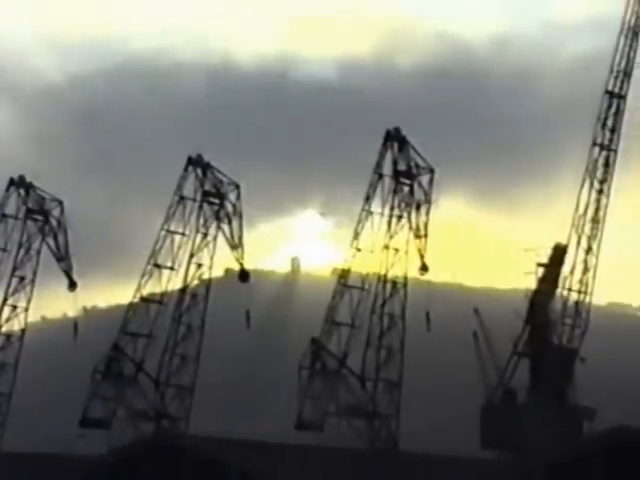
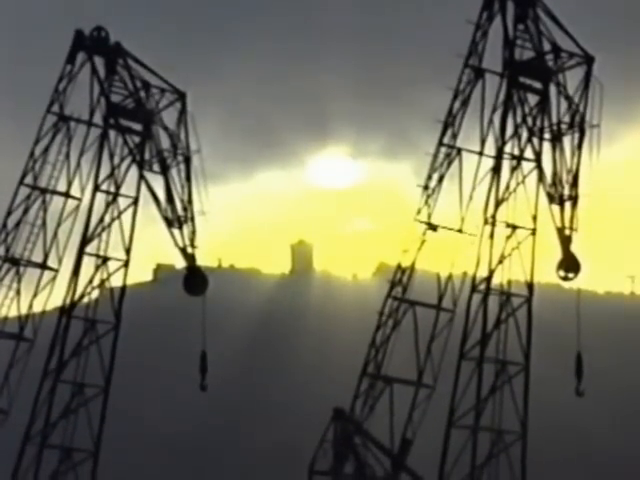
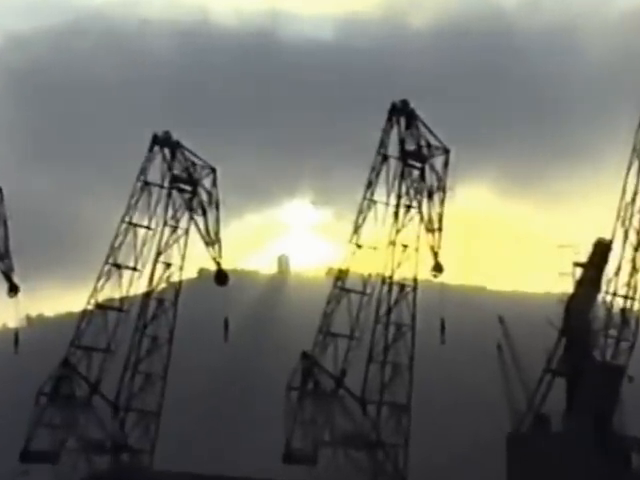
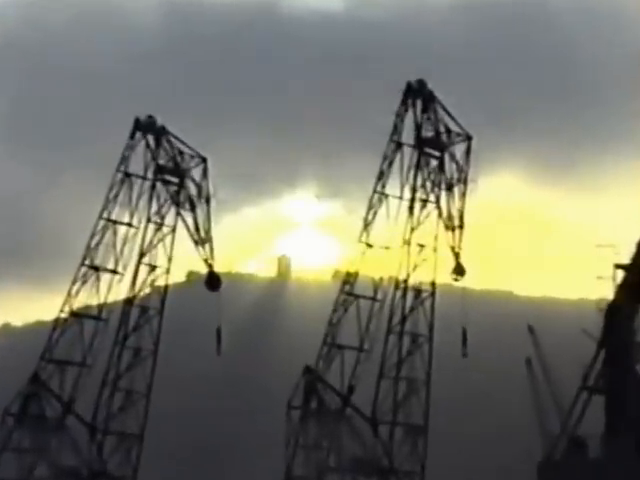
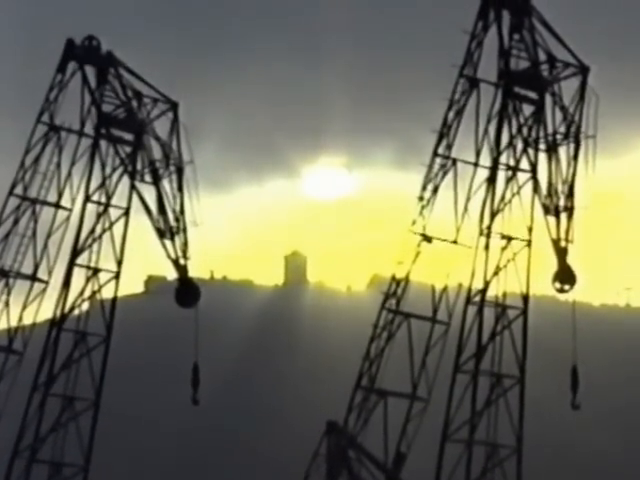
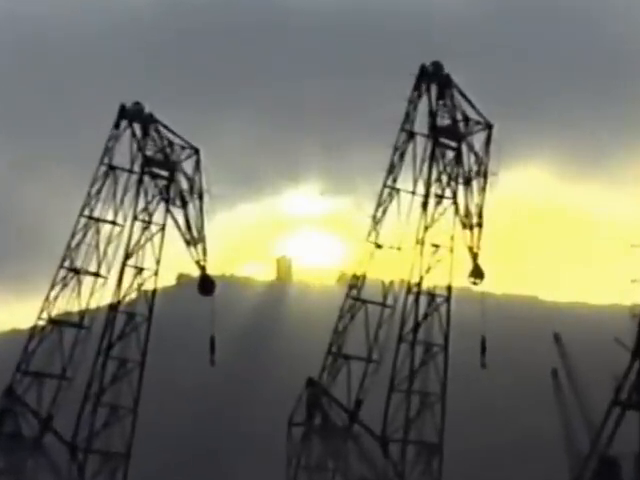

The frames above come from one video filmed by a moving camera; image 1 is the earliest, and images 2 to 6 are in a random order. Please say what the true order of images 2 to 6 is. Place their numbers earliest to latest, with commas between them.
3, 4, 6, 2, 5
